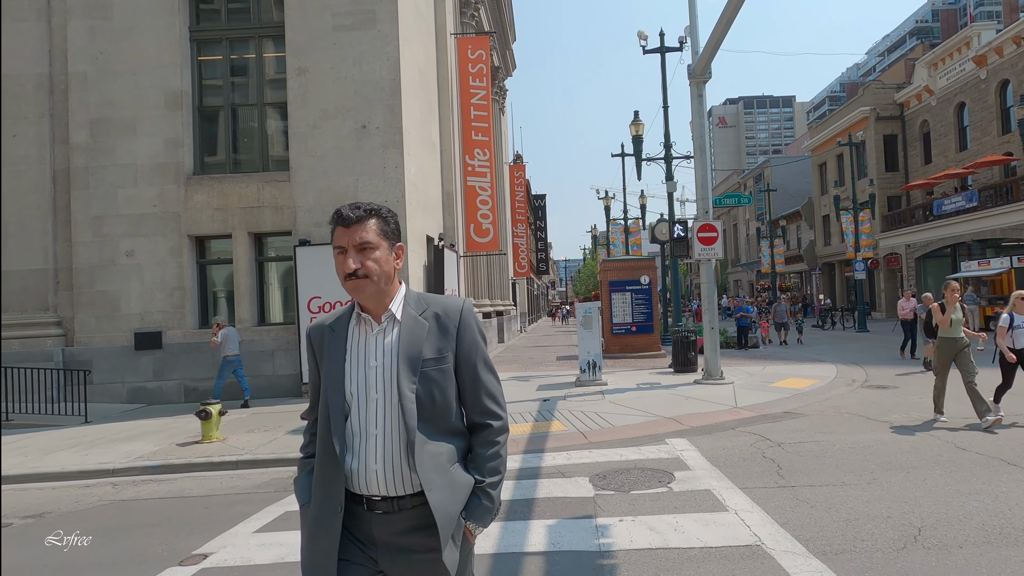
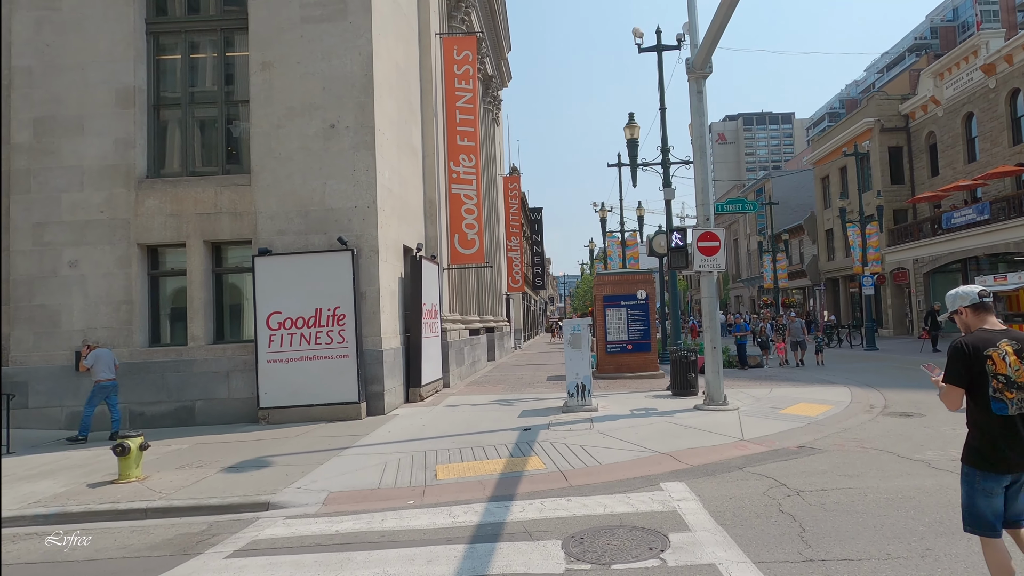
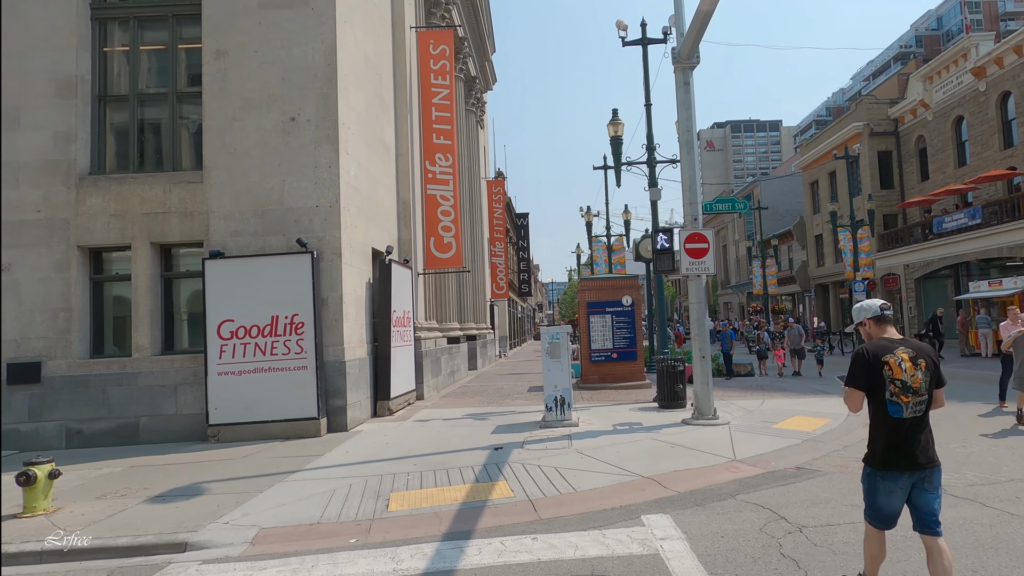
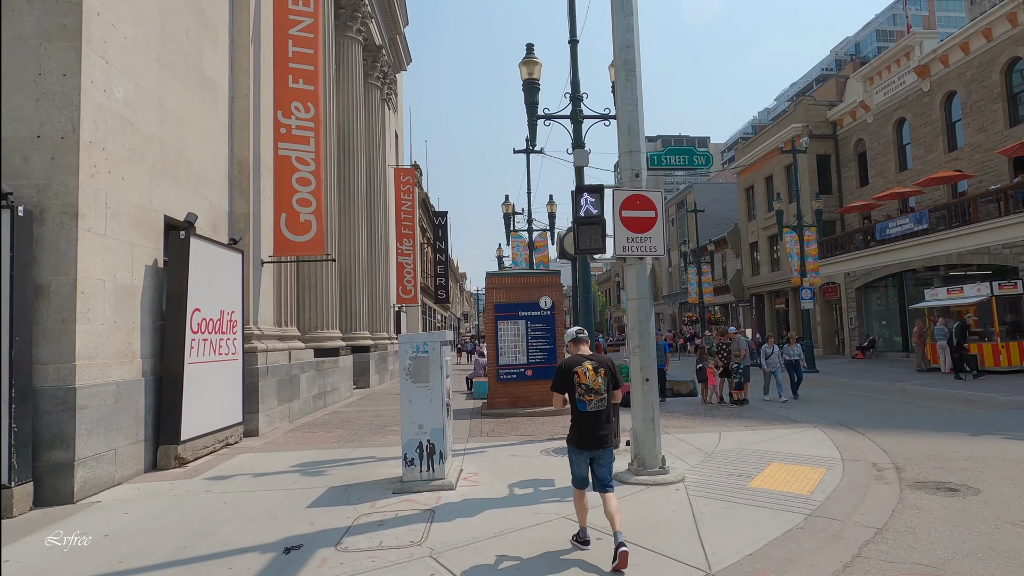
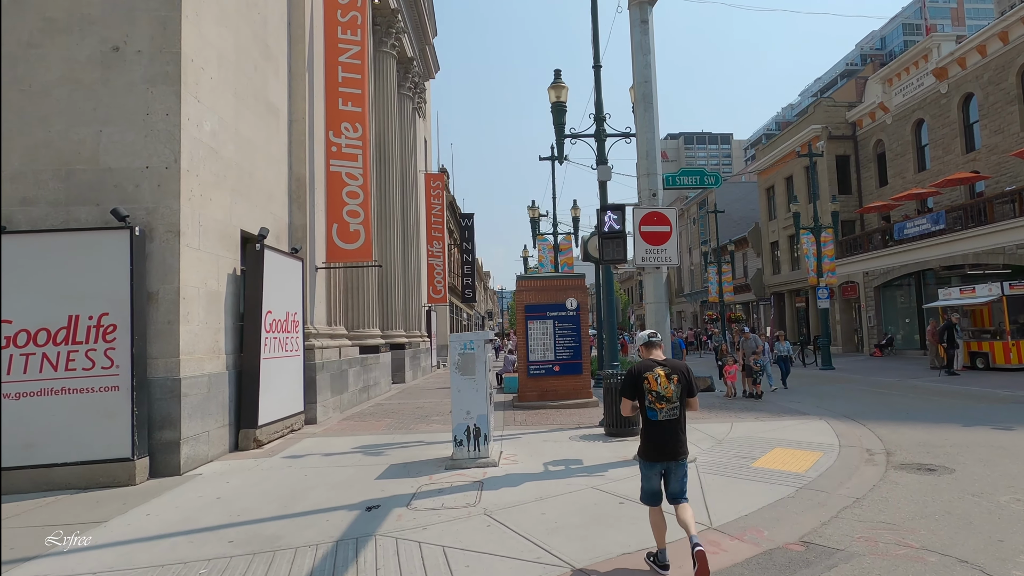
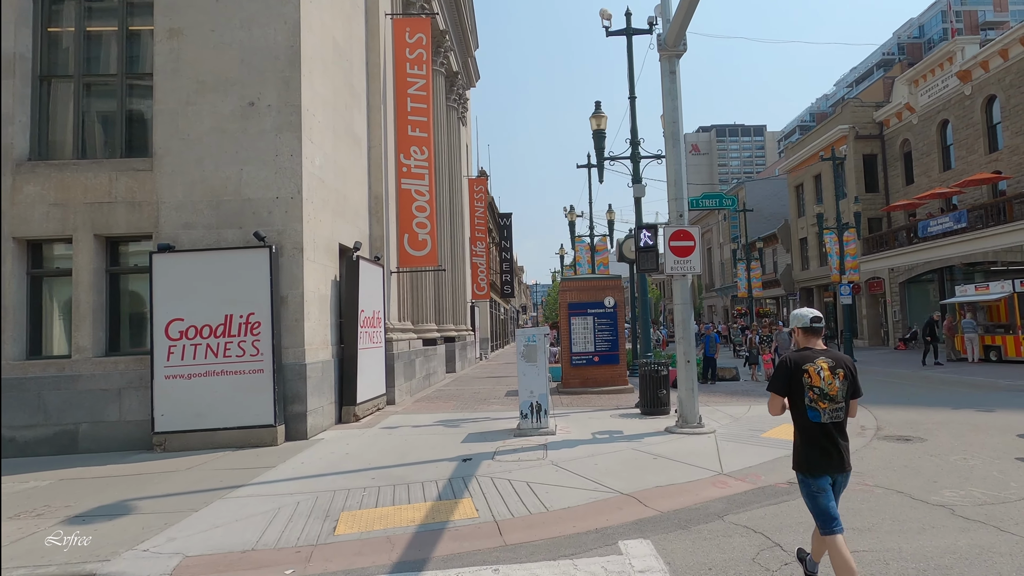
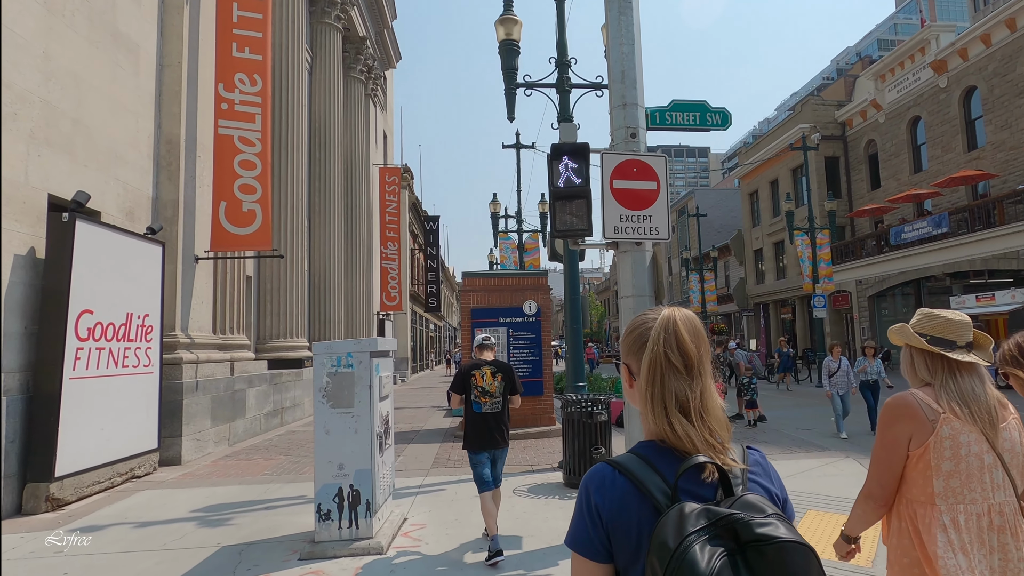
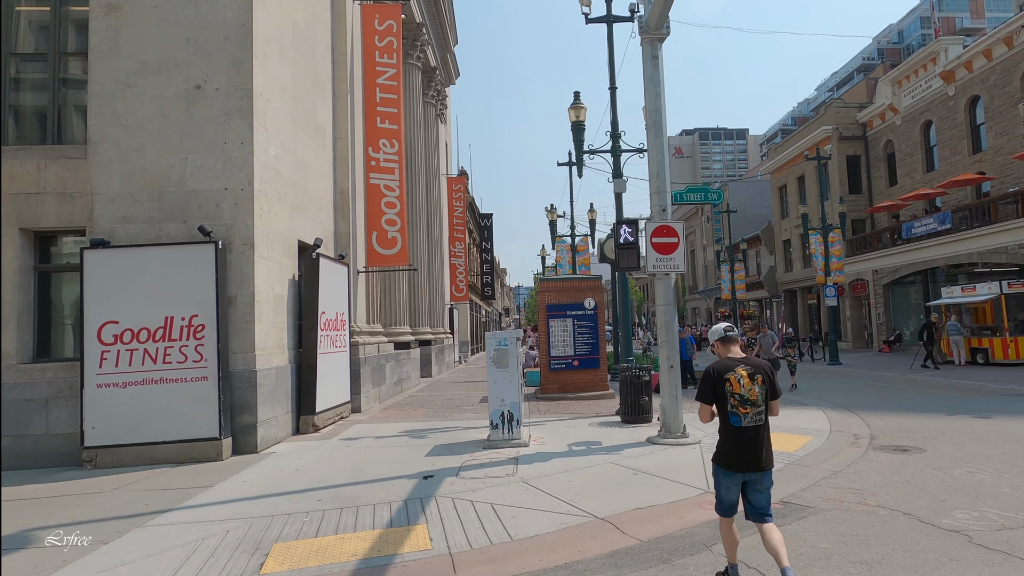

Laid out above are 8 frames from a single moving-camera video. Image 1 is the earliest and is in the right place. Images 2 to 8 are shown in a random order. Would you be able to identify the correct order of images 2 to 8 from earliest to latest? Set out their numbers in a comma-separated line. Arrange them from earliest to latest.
2, 3, 6, 8, 5, 4, 7
